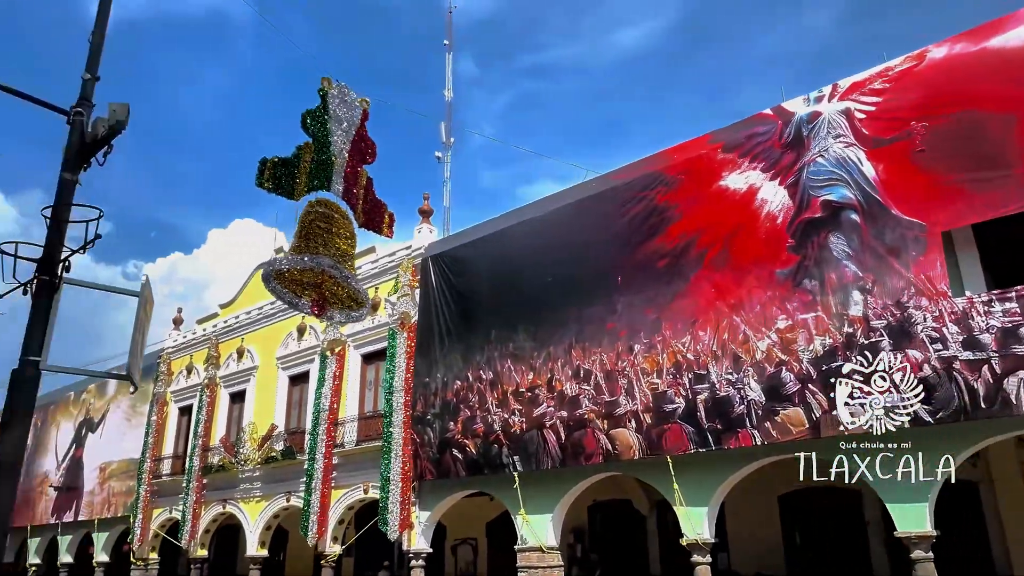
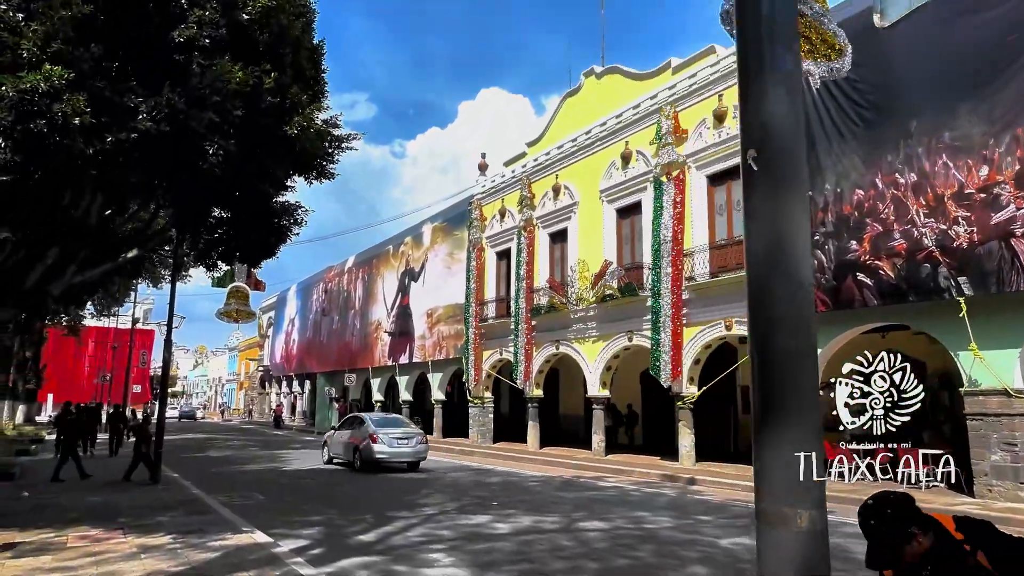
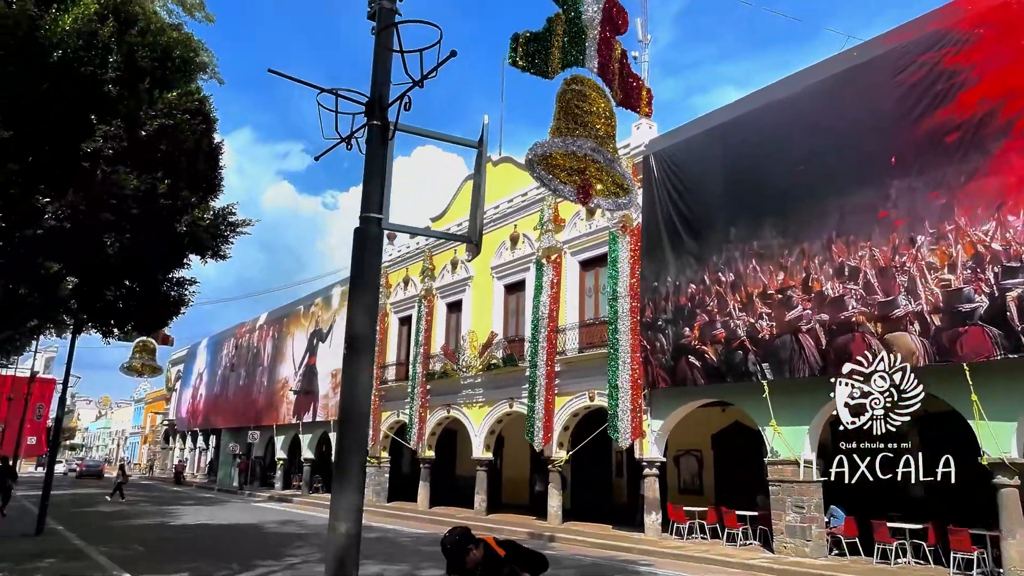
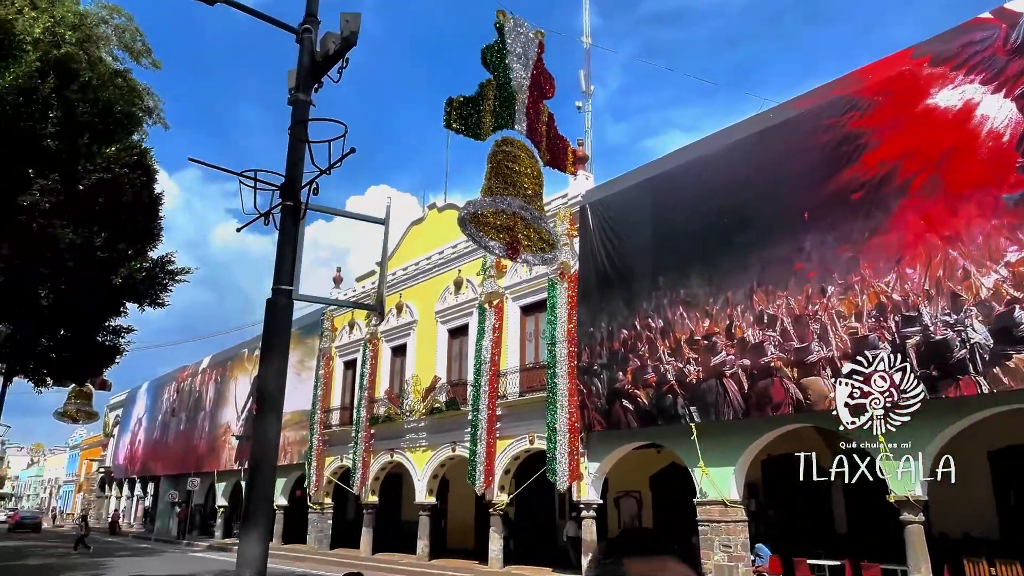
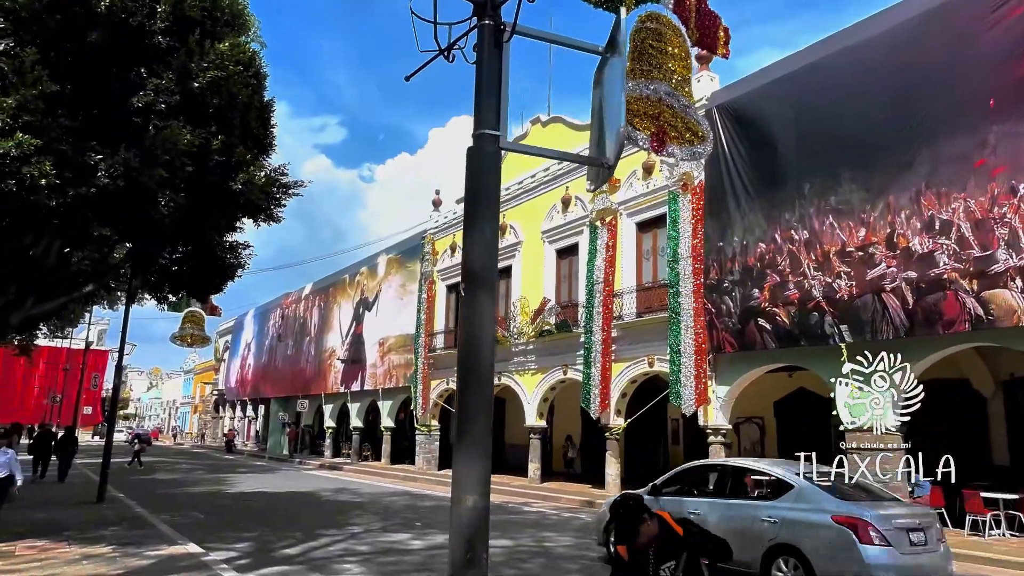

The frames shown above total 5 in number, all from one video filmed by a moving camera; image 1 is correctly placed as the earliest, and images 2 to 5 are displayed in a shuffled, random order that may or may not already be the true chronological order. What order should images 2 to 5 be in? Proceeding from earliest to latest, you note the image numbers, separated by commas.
4, 3, 5, 2
